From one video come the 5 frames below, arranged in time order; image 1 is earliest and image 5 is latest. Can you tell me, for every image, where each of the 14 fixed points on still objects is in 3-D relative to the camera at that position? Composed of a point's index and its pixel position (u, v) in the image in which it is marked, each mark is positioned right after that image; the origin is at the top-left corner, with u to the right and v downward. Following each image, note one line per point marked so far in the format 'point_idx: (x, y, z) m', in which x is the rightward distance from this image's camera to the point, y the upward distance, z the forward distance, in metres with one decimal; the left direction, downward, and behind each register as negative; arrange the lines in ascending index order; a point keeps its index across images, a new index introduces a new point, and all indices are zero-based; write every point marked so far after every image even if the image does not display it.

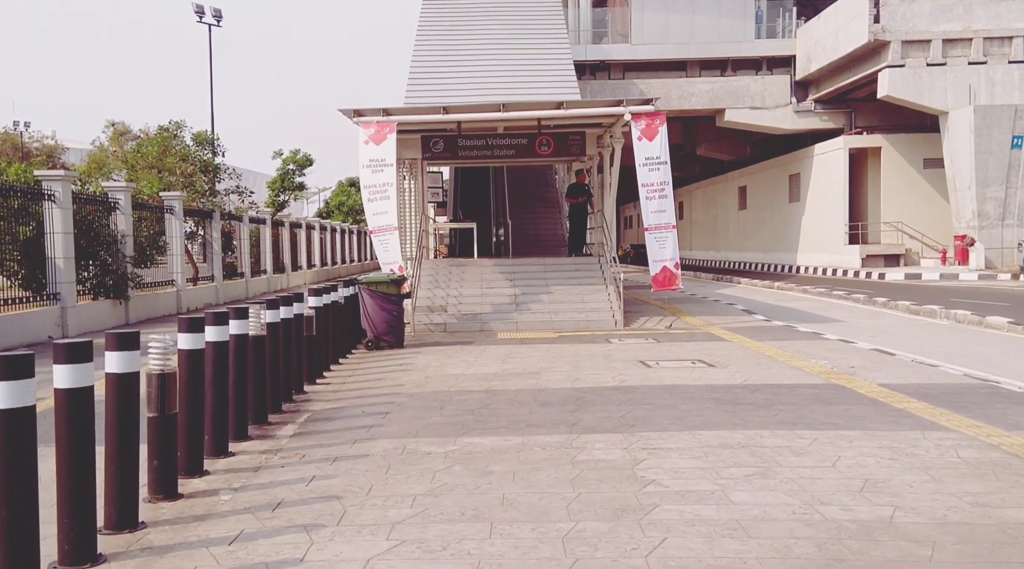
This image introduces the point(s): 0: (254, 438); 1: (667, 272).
0: (-2.0, -1.2, +7.9) m
1: (+2.6, +0.2, +17.0) m
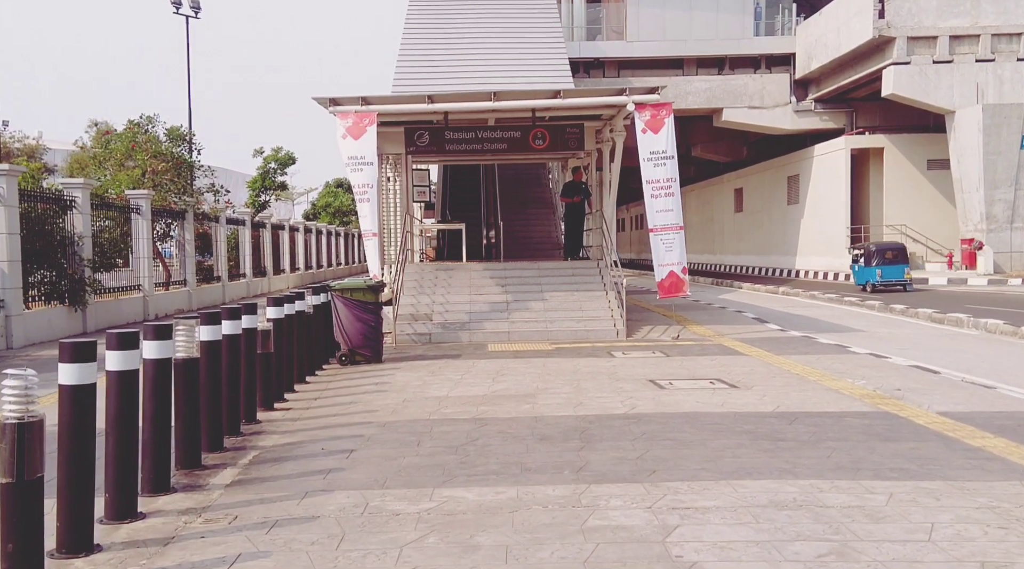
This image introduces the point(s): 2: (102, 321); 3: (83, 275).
0: (-2.0, -1.2, +6.3) m
1: (+2.4, +0.1, +15.5) m
2: (-7.9, -0.7, +19.9) m
3: (-7.9, +0.2, +19.0) m
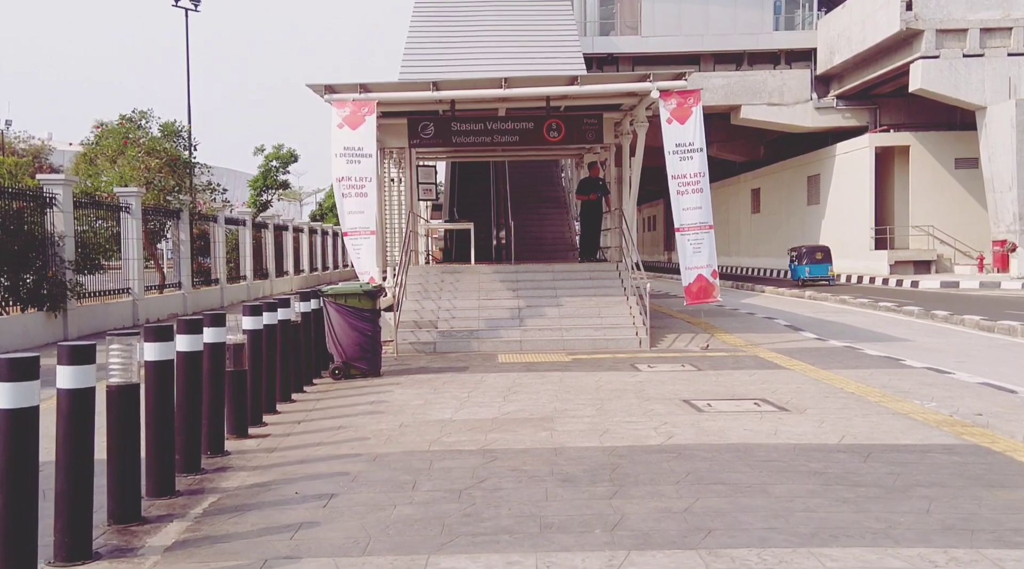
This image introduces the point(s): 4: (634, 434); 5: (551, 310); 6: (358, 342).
0: (-2.0, -1.3, +4.9) m
1: (+2.6, 0.0, +14.1) m
2: (-7.7, -0.8, +18.6) m
3: (-7.7, +0.1, +17.8) m
4: (+0.9, -1.1, +7.6) m
5: (+0.6, -0.4, +15.1) m
6: (-1.7, -0.6, +11.4) m
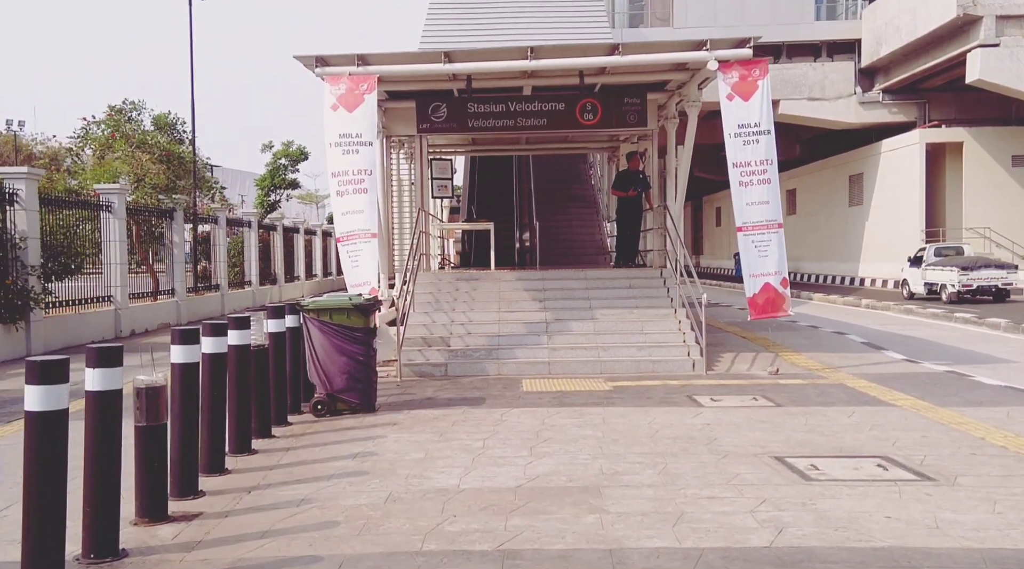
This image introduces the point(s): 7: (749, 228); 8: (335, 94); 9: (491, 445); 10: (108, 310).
0: (-1.9, -1.4, +2.6) m
1: (+2.9, -0.1, +11.6) m
2: (-7.3, -0.9, +16.3) m
3: (-7.3, 0.0, +15.5) m
4: (+1.1, -1.2, +5.2) m
5: (+0.9, -0.5, +12.6) m
6: (-1.5, -0.7, +9.1) m
7: (+2.7, +0.6, +11.6) m
8: (-2.0, +2.2, +11.5) m
9: (-0.2, -1.2, +7.5) m
10: (-7.2, -0.5, +18.3) m
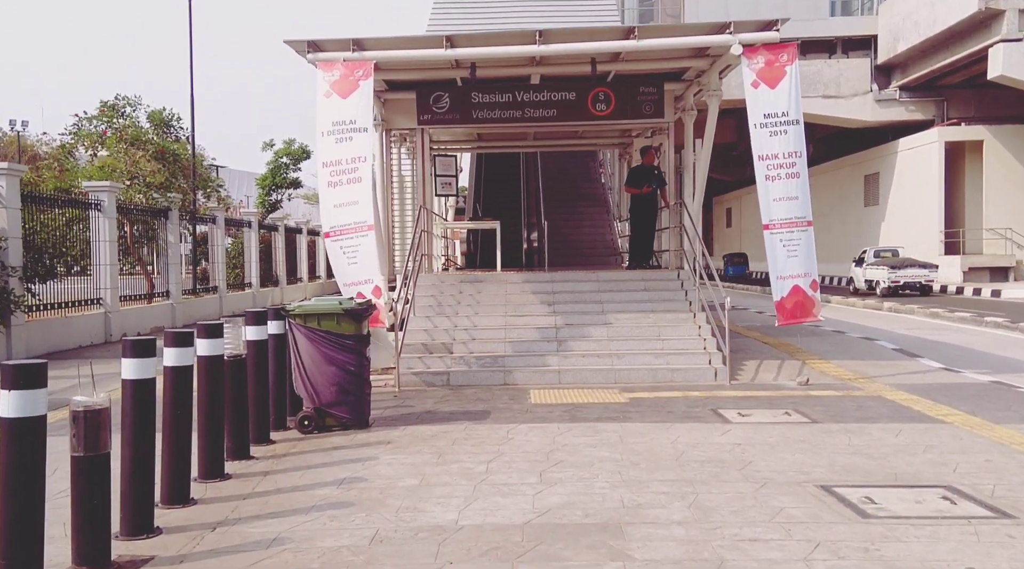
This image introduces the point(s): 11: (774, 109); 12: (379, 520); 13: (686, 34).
0: (-1.8, -1.4, +1.7) m
1: (+3.0, -0.1, +10.7) m
2: (-7.2, -0.9, +15.5) m
3: (-7.2, 0.0, +14.7) m
4: (+1.1, -1.2, +4.3) m
5: (+1.0, -0.5, +11.8) m
6: (-1.4, -0.8, +8.2) m
7: (+2.7, +0.6, +10.7) m
8: (-1.9, +2.1, +10.7) m
9: (-0.1, -1.2, +6.7) m
10: (-7.1, -0.5, +17.5) m
11: (+2.7, +1.8, +10.6) m
12: (-0.7, -1.2, +5.5) m
13: (+1.9, +2.8, +11.6) m
